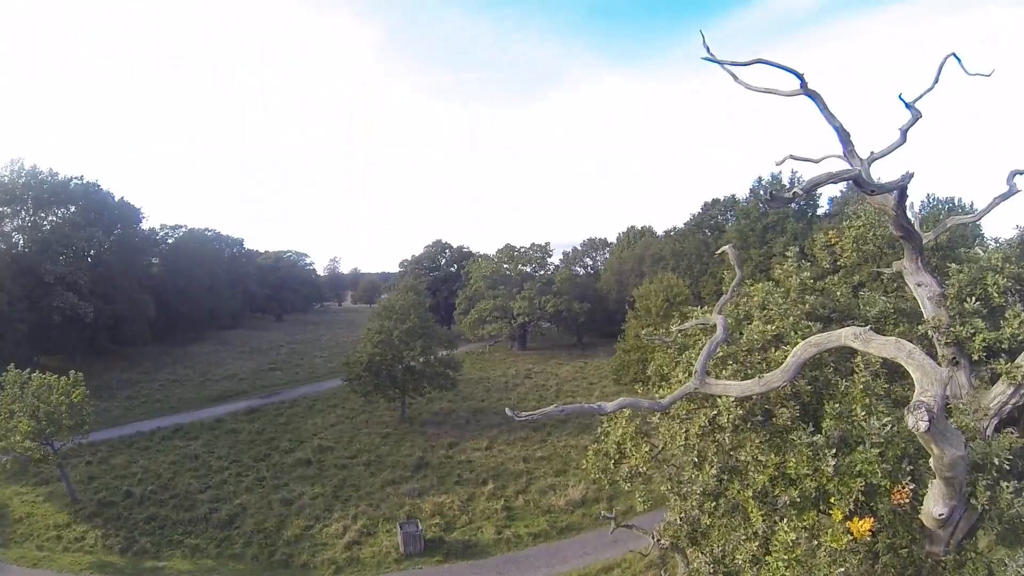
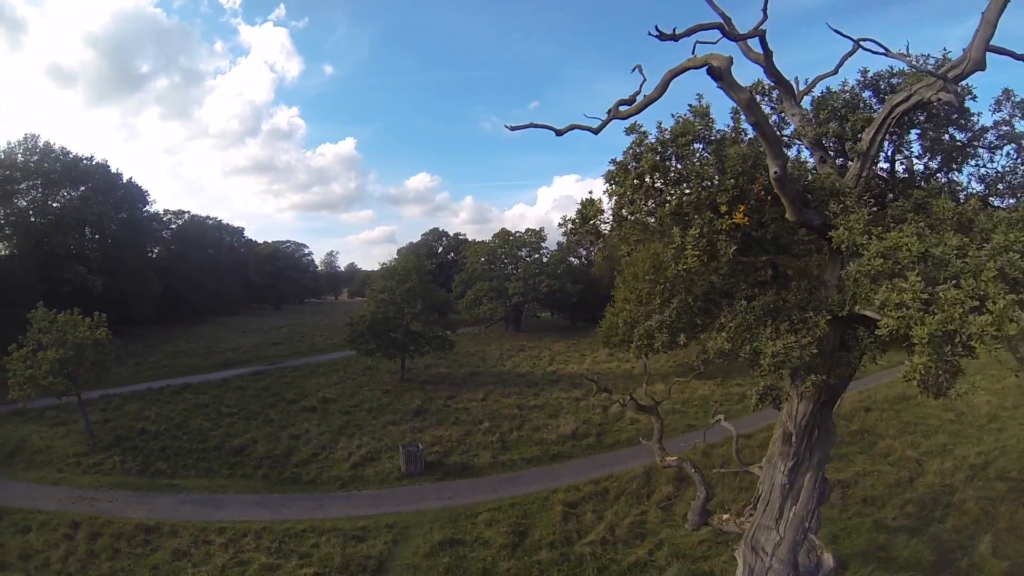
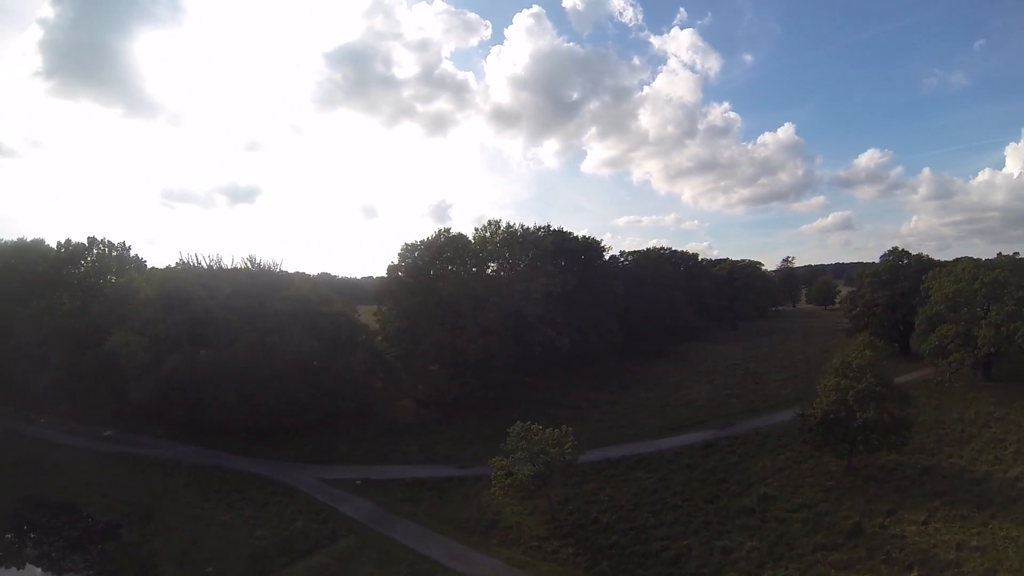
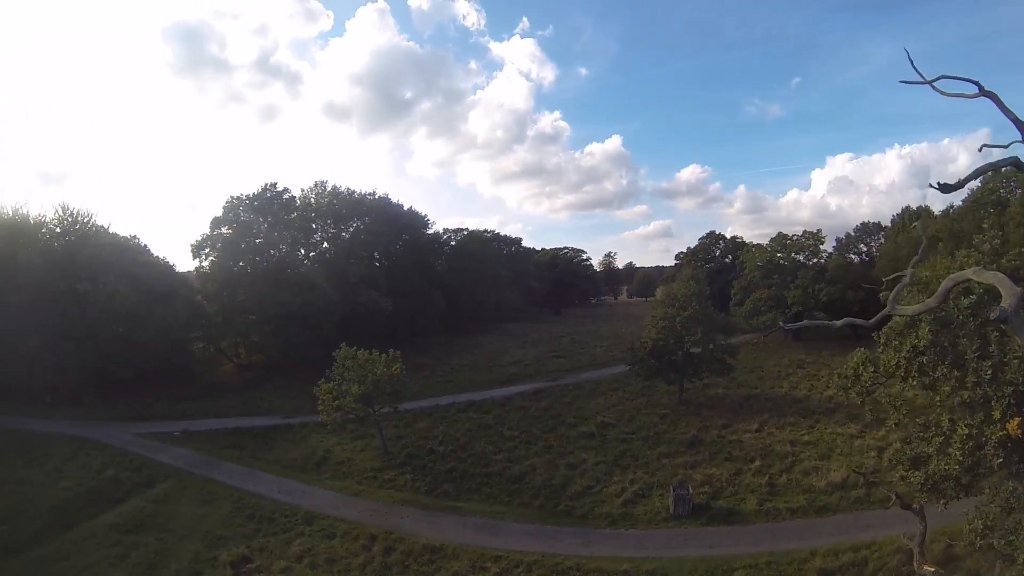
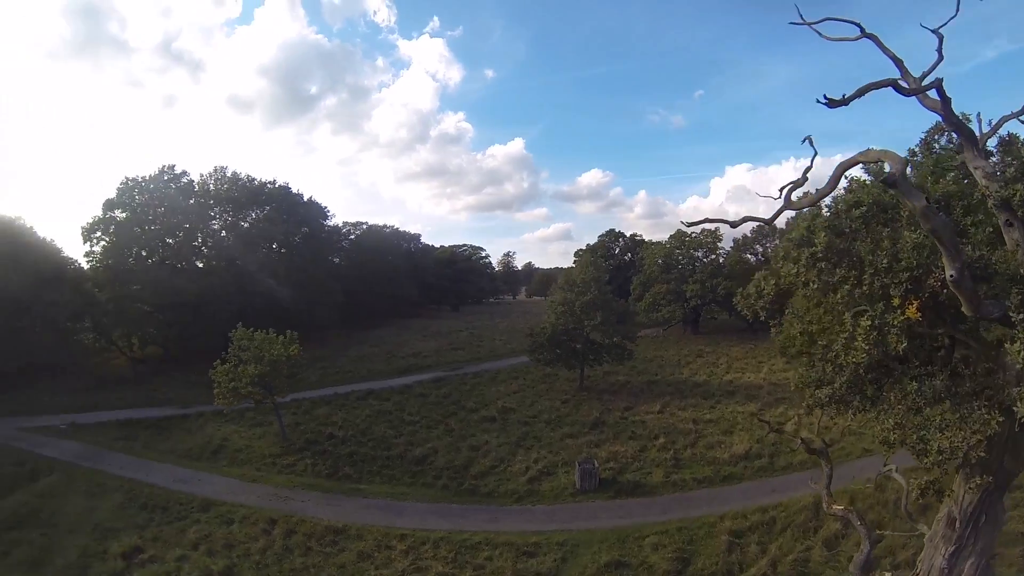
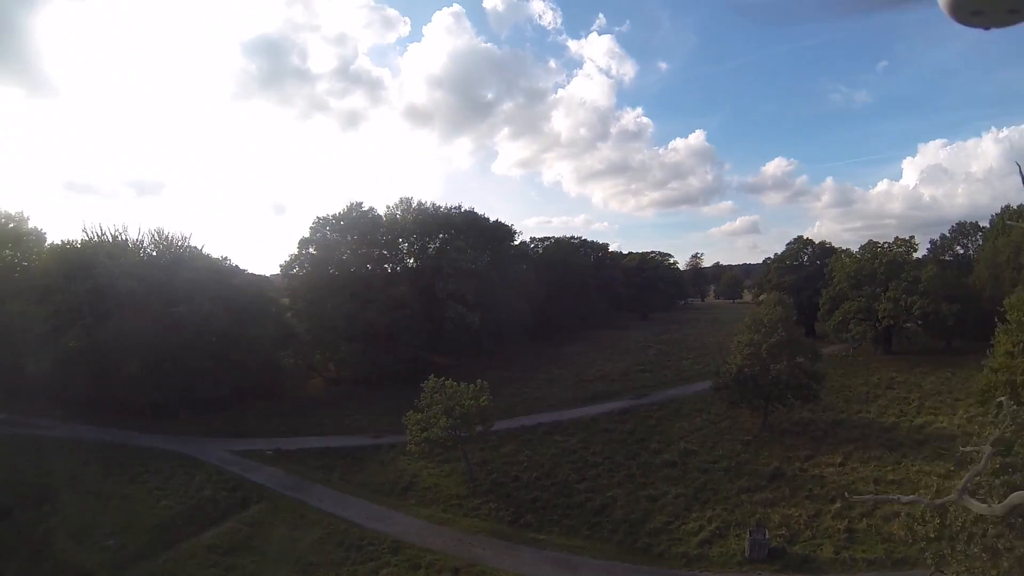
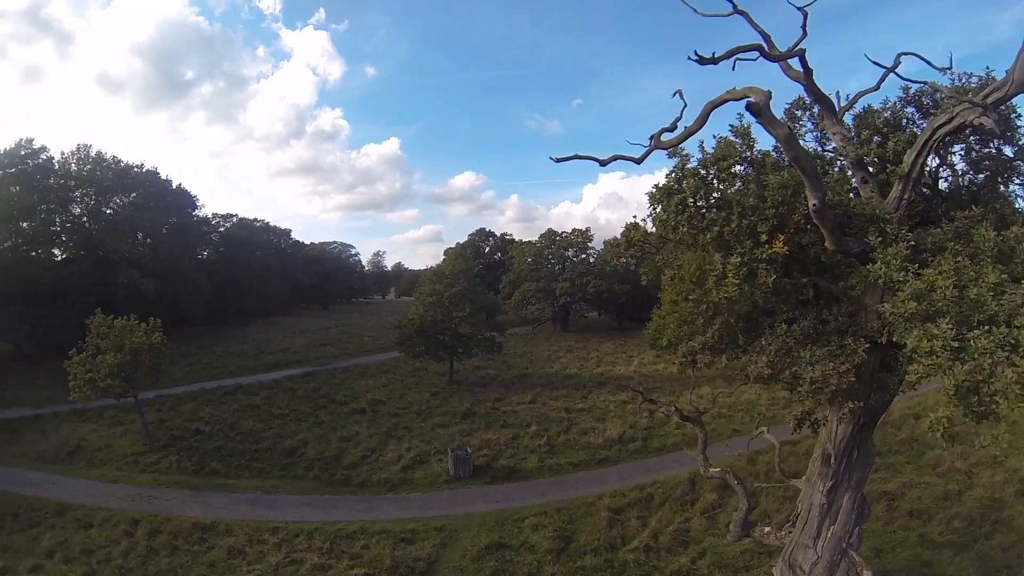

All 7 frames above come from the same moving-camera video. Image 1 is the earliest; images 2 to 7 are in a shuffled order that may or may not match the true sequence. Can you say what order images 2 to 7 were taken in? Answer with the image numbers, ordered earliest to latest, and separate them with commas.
2, 7, 5, 4, 6, 3
